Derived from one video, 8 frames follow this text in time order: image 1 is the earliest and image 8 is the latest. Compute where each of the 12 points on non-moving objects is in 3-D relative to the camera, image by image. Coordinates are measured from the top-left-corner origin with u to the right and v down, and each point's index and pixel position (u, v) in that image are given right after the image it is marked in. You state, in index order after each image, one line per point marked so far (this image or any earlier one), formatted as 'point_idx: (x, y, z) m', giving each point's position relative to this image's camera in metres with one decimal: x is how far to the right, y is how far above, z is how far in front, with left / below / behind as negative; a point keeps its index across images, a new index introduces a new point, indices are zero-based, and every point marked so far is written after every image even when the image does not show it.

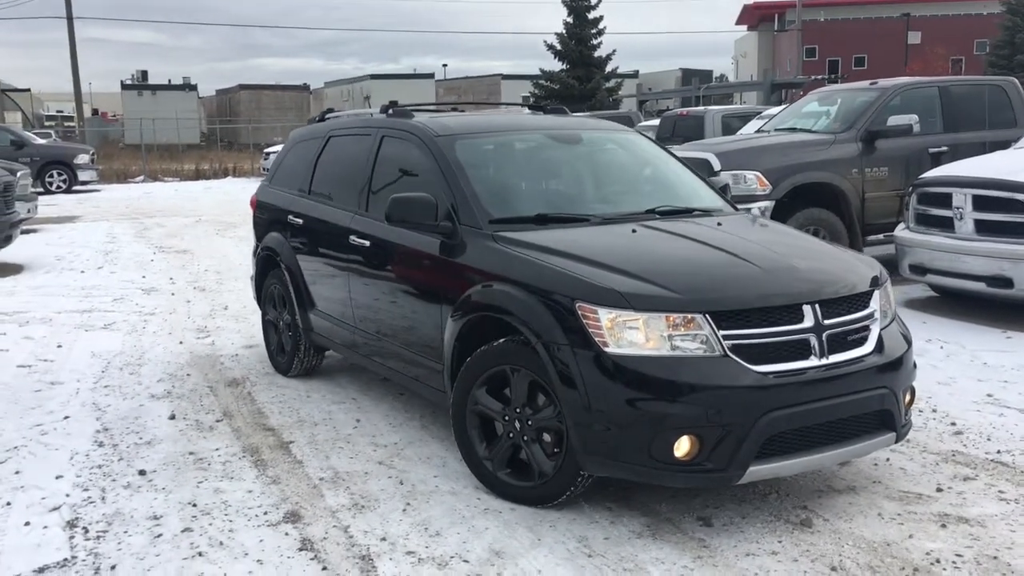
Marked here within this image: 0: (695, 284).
0: (+0.7, 0.0, +3.8) m
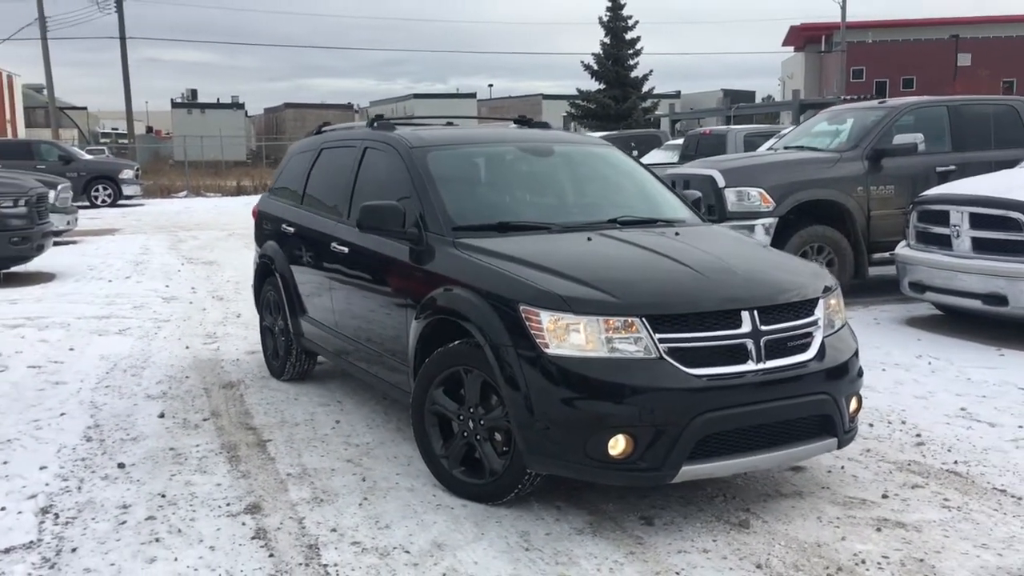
0: (+0.5, 0.0, +3.9) m
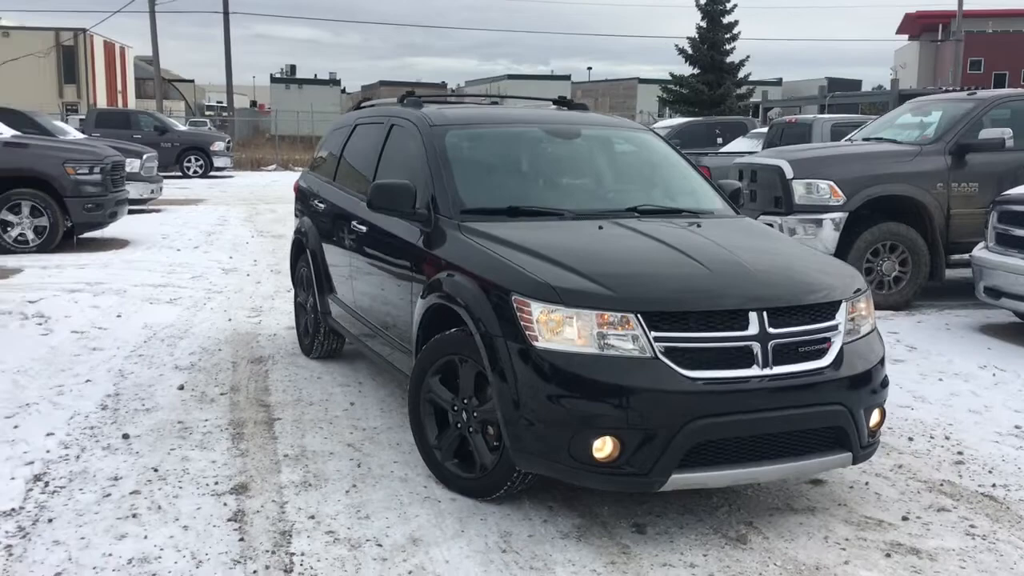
0: (+0.4, 0.0, +3.7) m
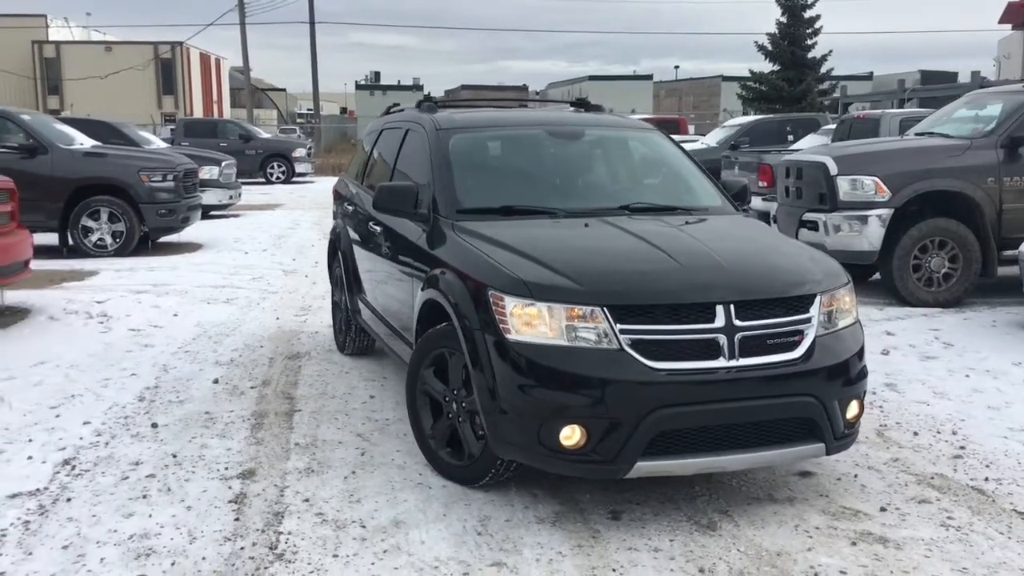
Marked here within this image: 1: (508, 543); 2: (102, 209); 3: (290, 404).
0: (+0.4, 0.0, +3.8) m
1: (0.0, -0.9, +3.7) m
2: (-4.7, +0.9, +11.7) m
3: (-1.2, -0.6, +5.4) m
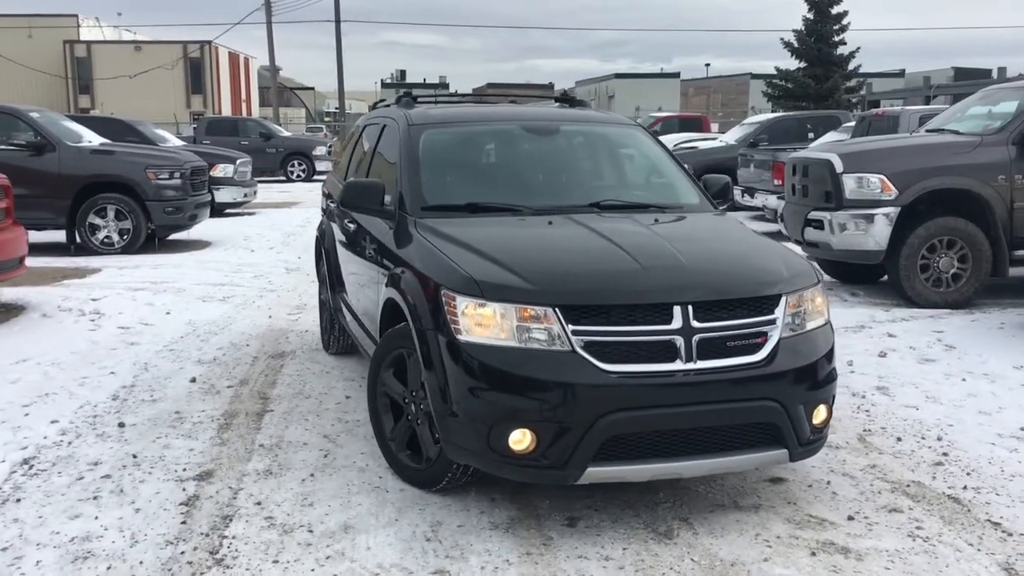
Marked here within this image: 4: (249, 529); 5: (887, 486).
0: (+0.2, 0.0, +3.7) m
1: (-0.2, -0.9, +3.6) m
2: (-4.7, +0.9, +11.8) m
3: (-1.3, -0.6, +5.4) m
4: (-1.0, -0.9, +3.7) m
5: (+1.5, -0.8, +4.2) m
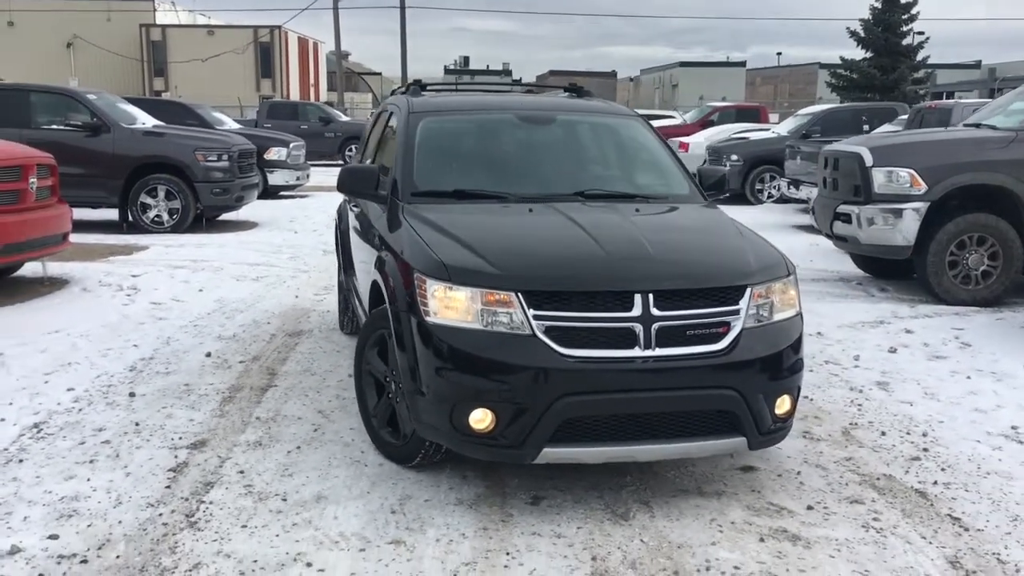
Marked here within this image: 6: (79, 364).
0: (+0.1, +0.1, +3.8) m
1: (-0.3, -0.9, +3.7) m
2: (-4.2, +1.2, +12.2) m
3: (-1.3, -0.5, +5.6) m
4: (-1.1, -0.8, +3.9) m
5: (+1.4, -0.8, +4.2) m
6: (-2.5, -0.4, +5.8) m
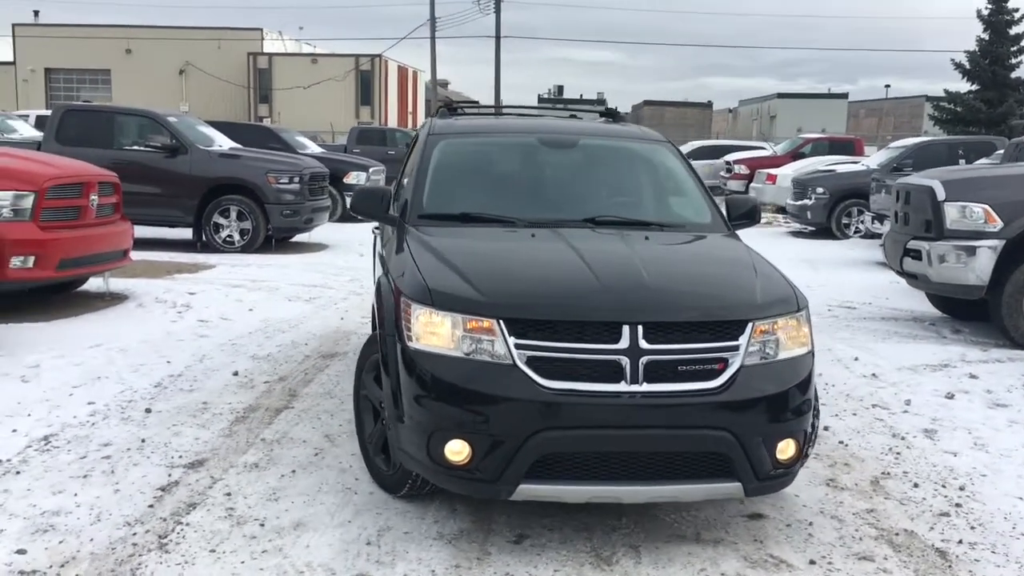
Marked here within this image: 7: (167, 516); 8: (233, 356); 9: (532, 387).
0: (0.0, 0.0, +3.6) m
1: (-0.4, -0.9, +3.6) m
2: (-3.4, +1.0, +12.4) m
3: (-1.2, -0.6, +5.5) m
4: (-1.2, -0.9, +3.8) m
5: (+1.4, -0.9, +3.9) m
6: (-2.3, -0.5, +5.9) m
7: (-1.3, -0.9, +3.8) m
8: (-1.8, -0.4, +6.6) m
9: (+0.1, -0.3, +3.4) m
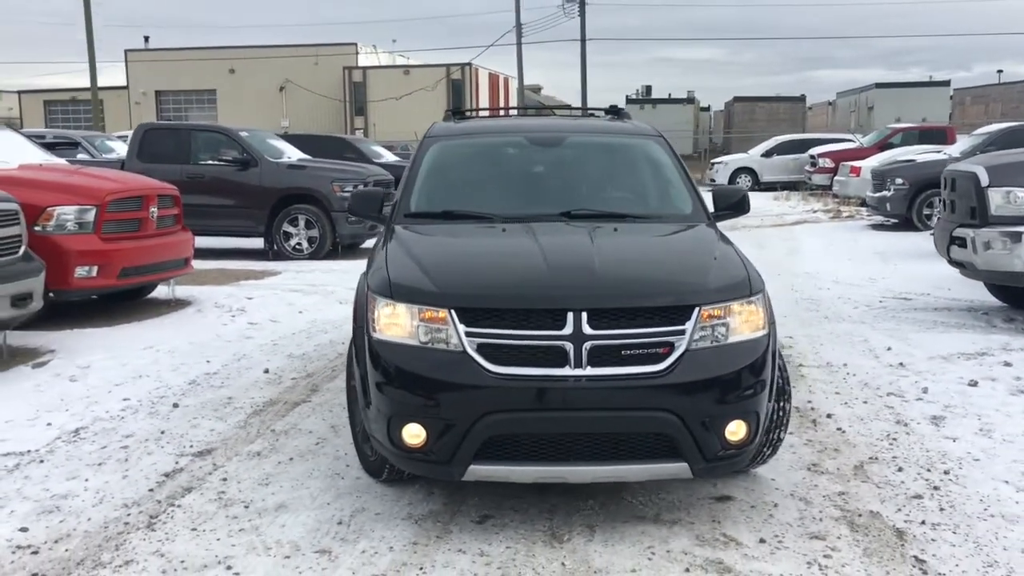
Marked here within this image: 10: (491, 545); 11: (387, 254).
0: (-0.2, 0.0, +3.8) m
1: (-0.6, -0.9, +3.8) m
2: (-2.7, +0.9, +12.9) m
3: (-1.2, -0.6, +5.8) m
4: (-1.3, -0.9, +4.1) m
5: (+1.3, -0.9, +3.9) m
6: (-2.2, -0.6, +6.3) m
7: (-1.4, -0.9, +4.2) m
8: (-1.7, -0.5, +7.0) m
9: (-0.1, -0.3, +3.6) m
10: (-0.1, -0.9, +3.6) m
11: (-0.5, +0.1, +4.3) m
